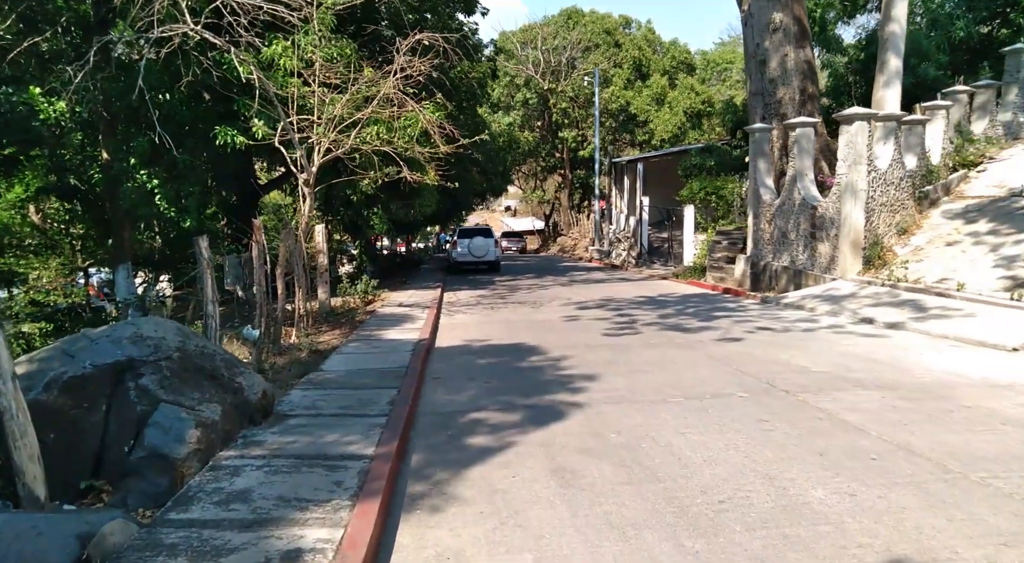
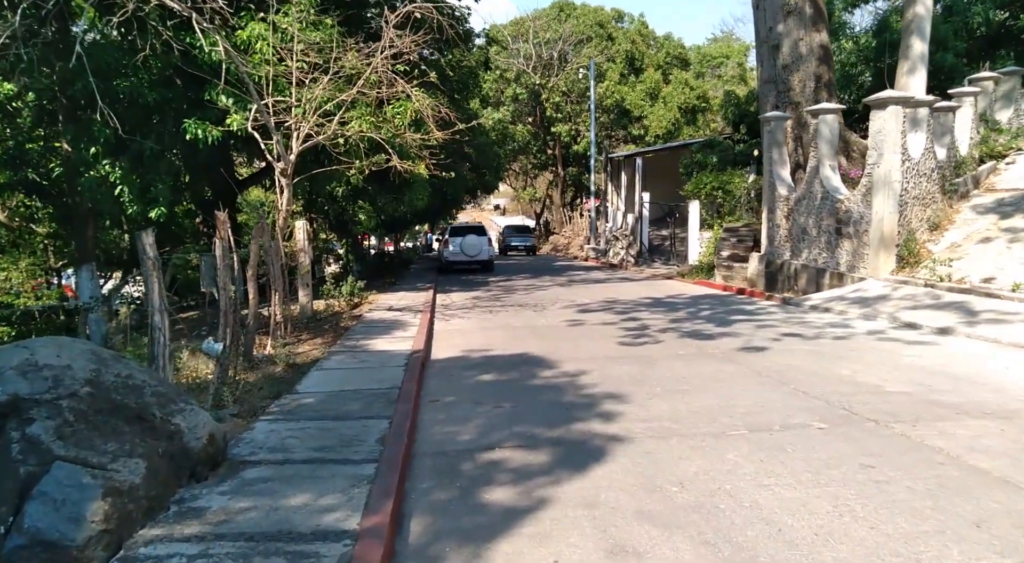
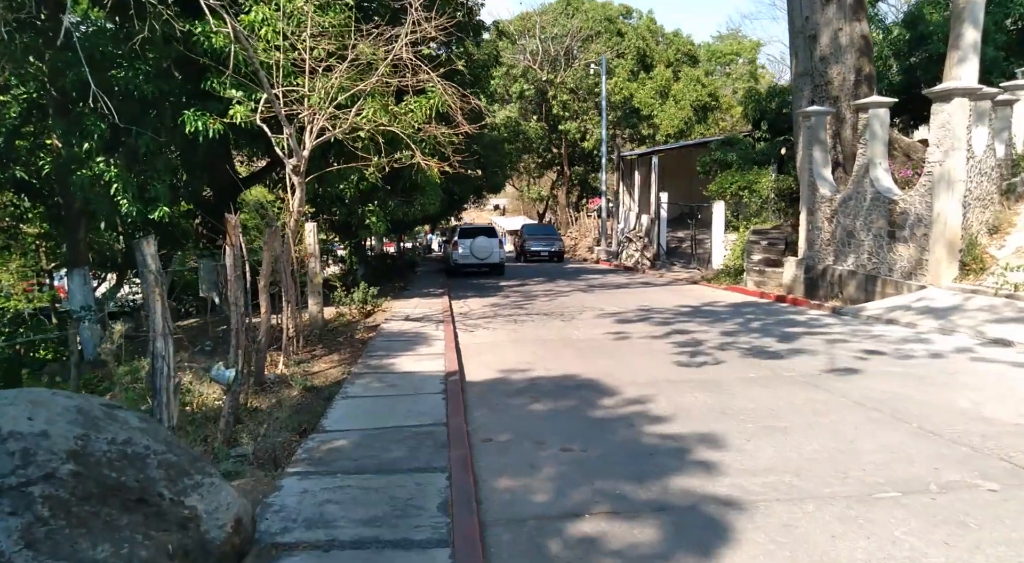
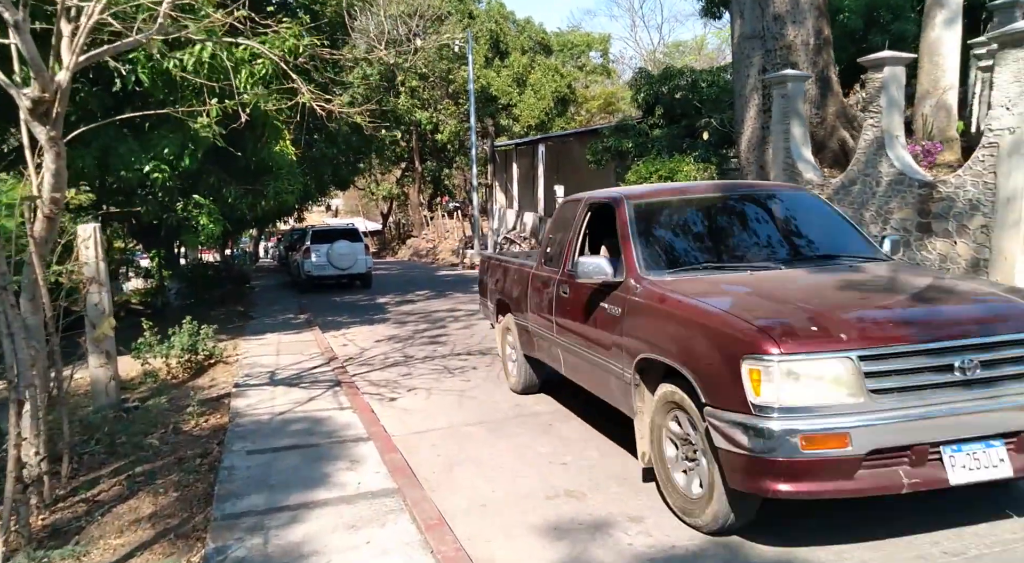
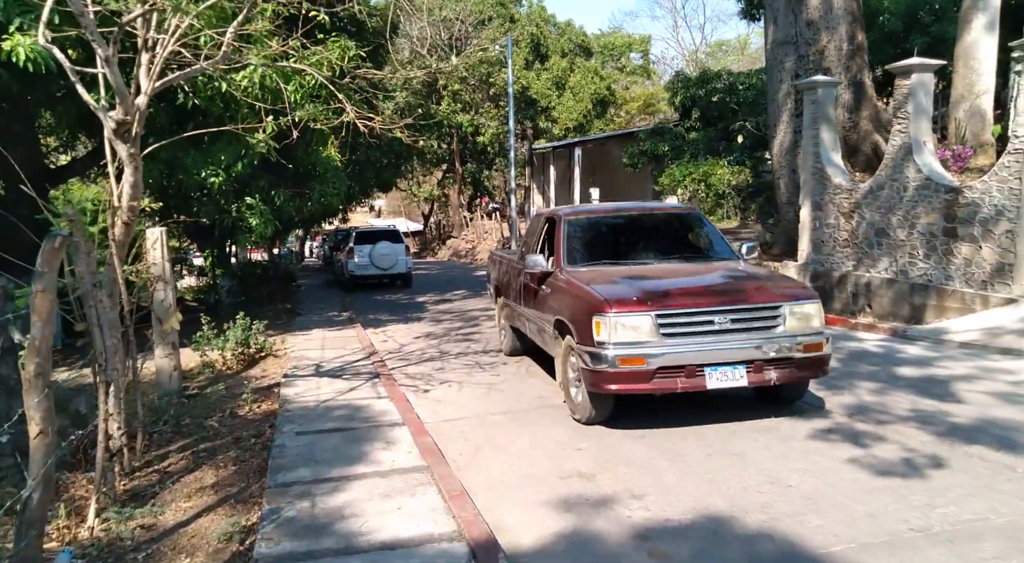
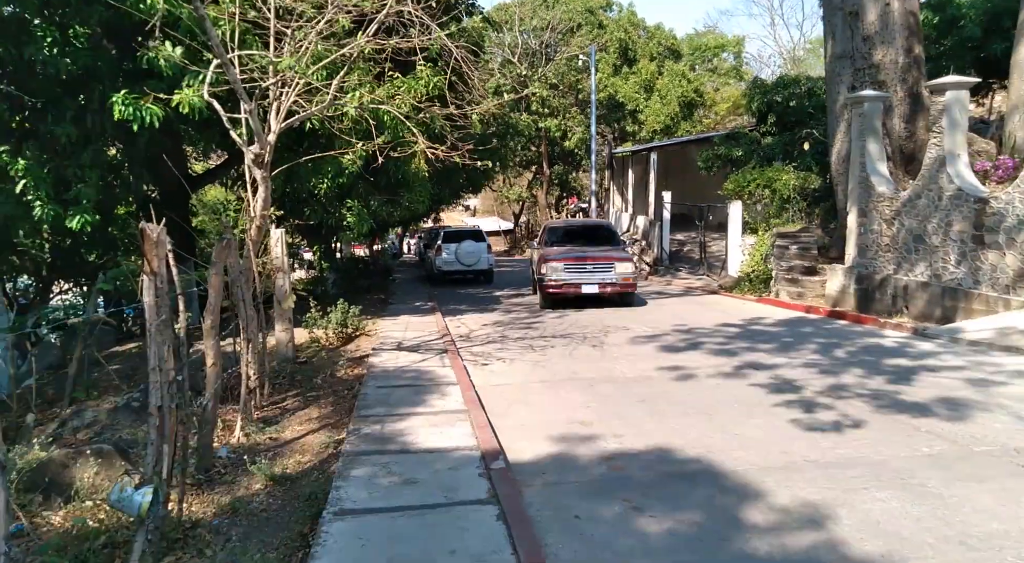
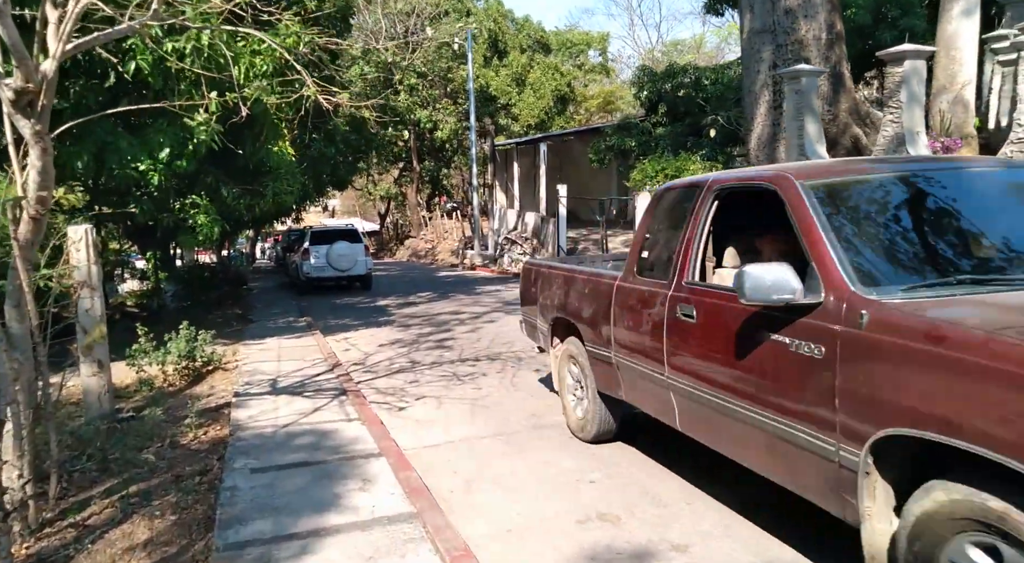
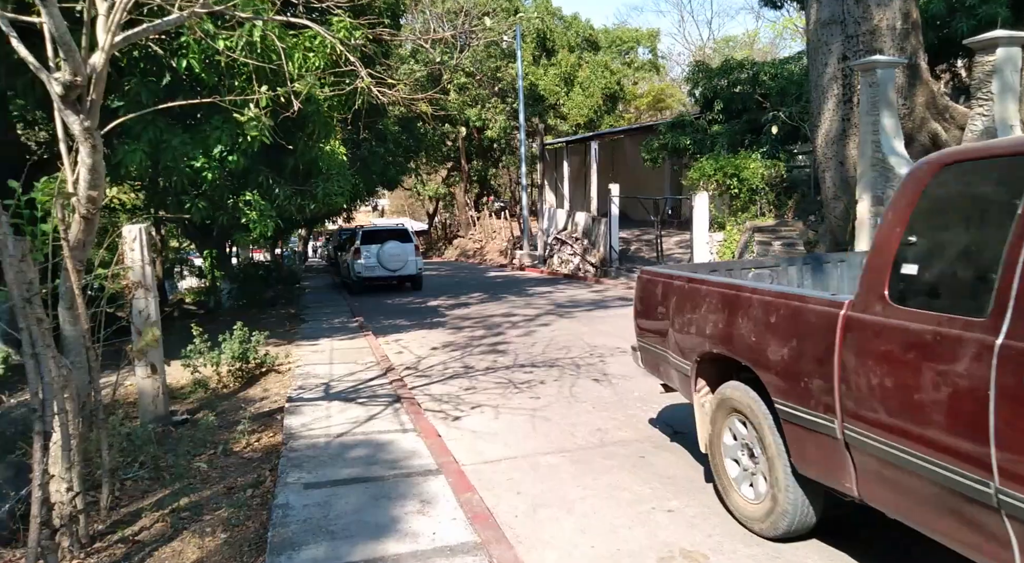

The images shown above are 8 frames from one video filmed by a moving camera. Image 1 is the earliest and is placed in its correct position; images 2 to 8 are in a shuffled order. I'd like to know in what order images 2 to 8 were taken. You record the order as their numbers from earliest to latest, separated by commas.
2, 3, 6, 5, 4, 7, 8
